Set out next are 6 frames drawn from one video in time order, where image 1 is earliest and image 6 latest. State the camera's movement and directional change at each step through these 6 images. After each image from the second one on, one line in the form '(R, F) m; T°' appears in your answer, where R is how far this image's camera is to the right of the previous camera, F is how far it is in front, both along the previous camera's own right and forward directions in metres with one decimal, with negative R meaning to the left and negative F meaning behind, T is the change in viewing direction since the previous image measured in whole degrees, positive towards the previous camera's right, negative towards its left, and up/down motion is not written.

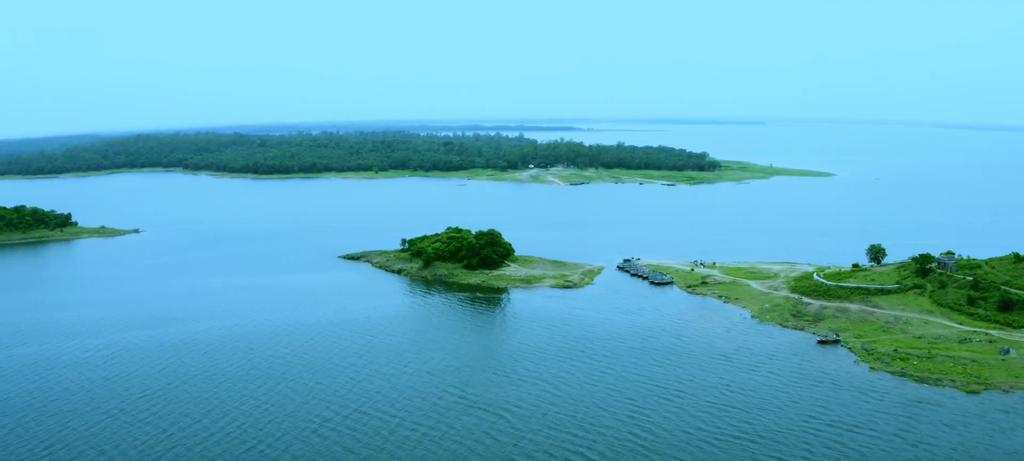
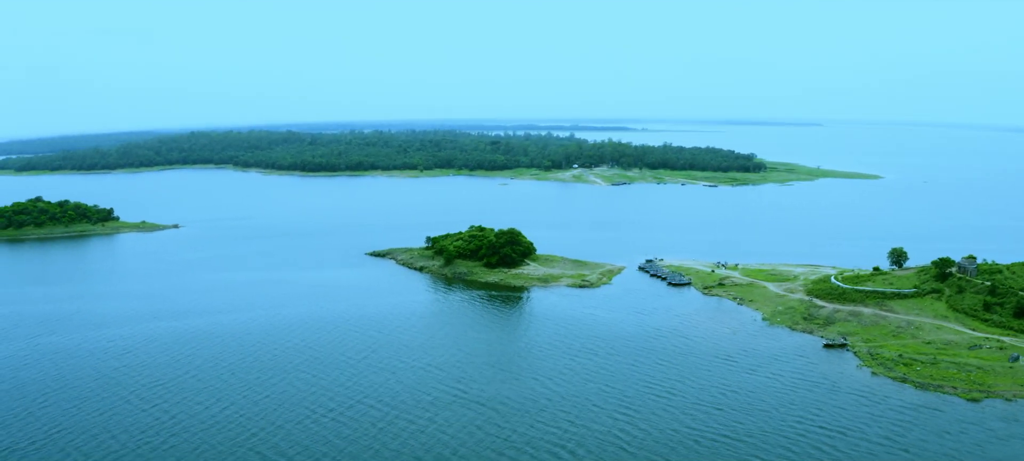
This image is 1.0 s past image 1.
(+1.6, -0.2) m; -3°
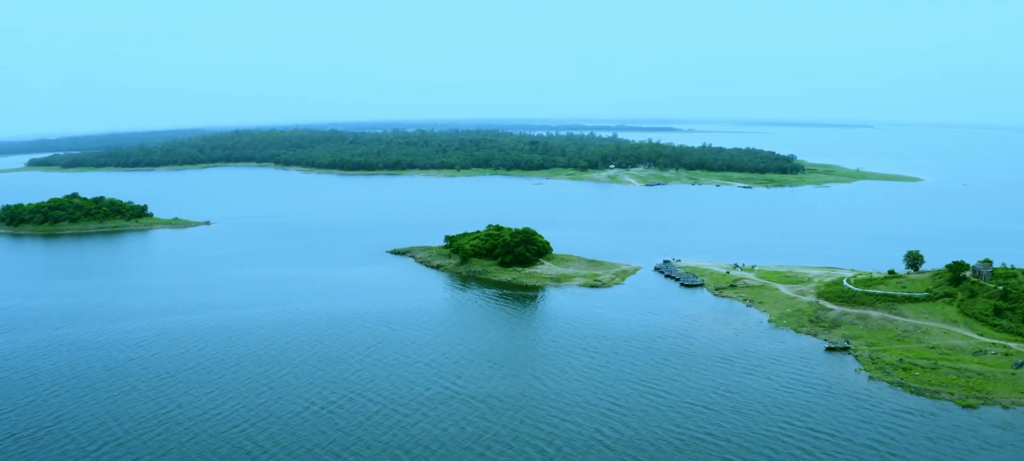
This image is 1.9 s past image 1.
(+1.5, -0.1) m; -2°
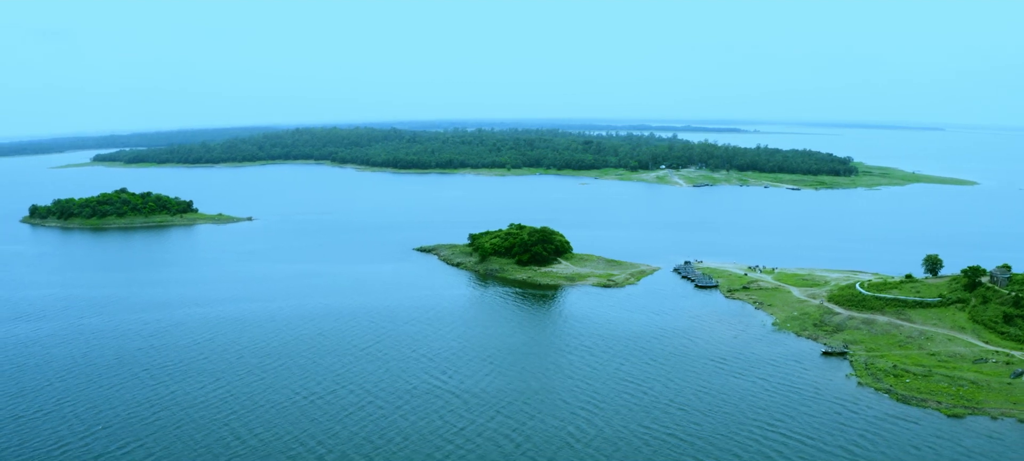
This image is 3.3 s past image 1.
(+2.3, 0.0) m; -3°
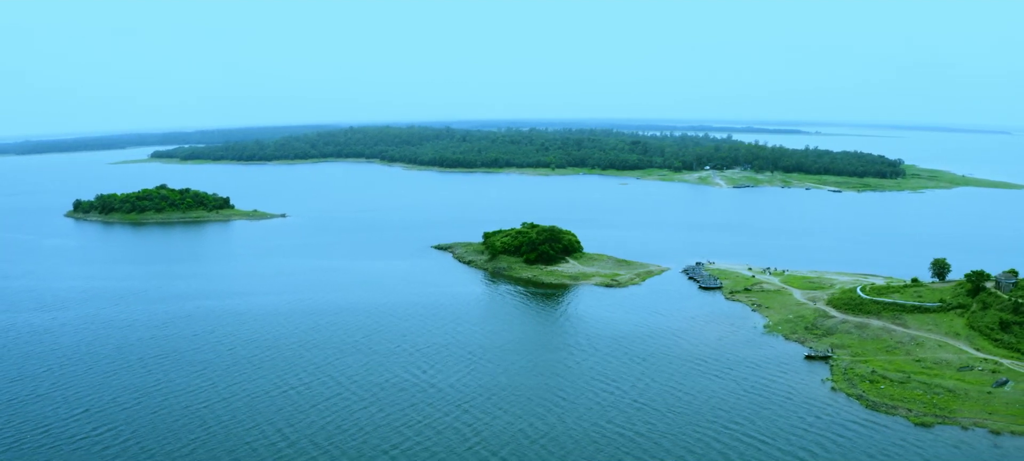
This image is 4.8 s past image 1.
(+2.7, +0.3) m; -3°
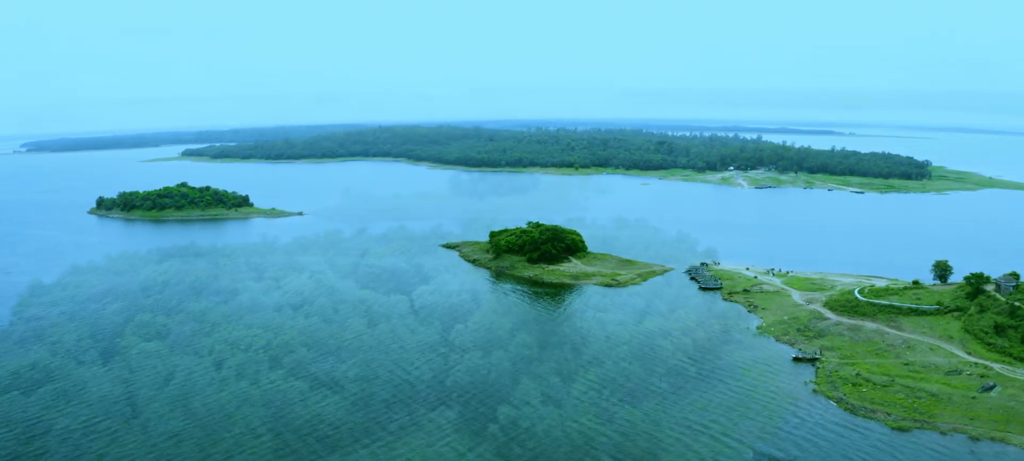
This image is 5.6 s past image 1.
(+1.6, +0.2) m; -2°
